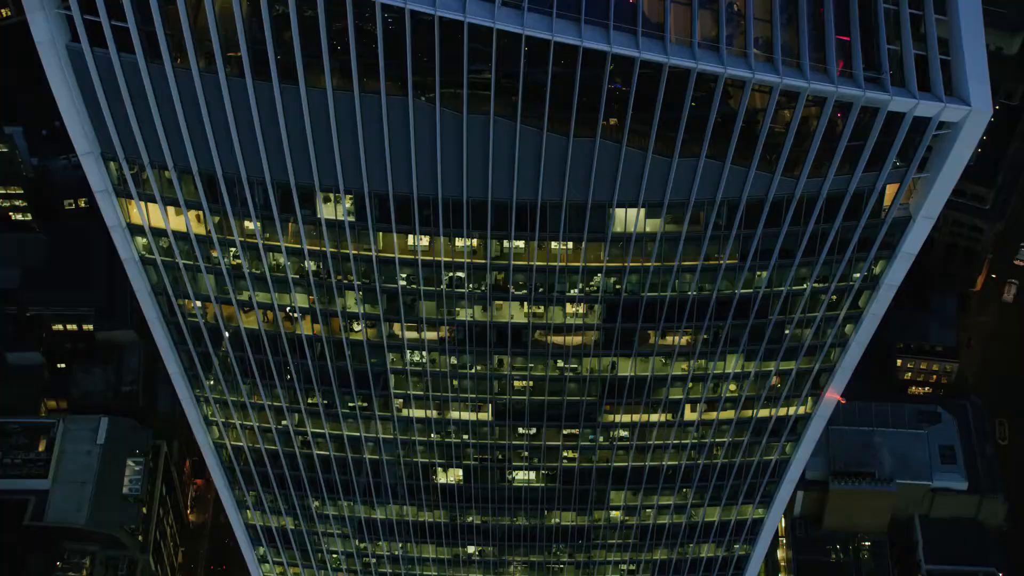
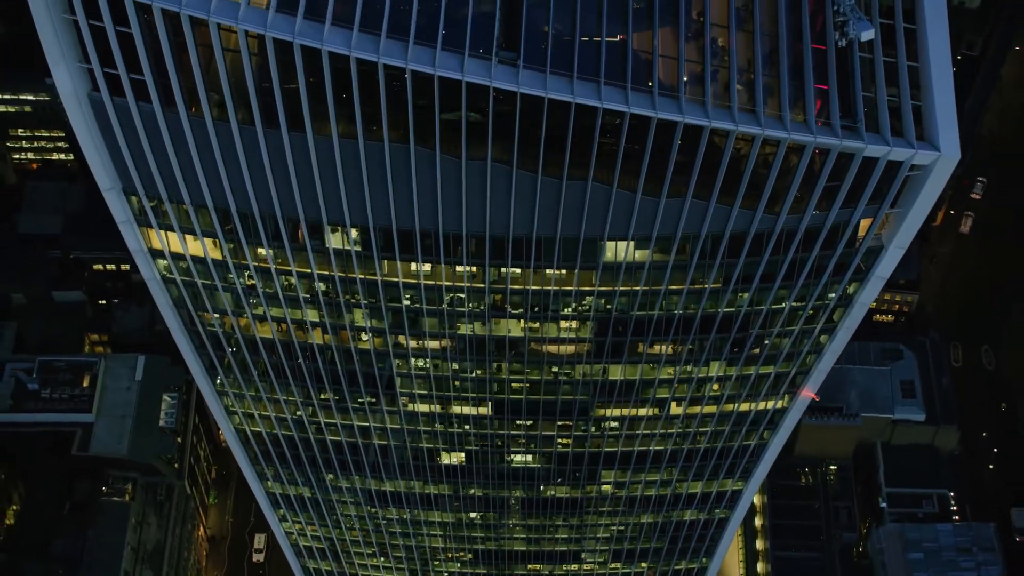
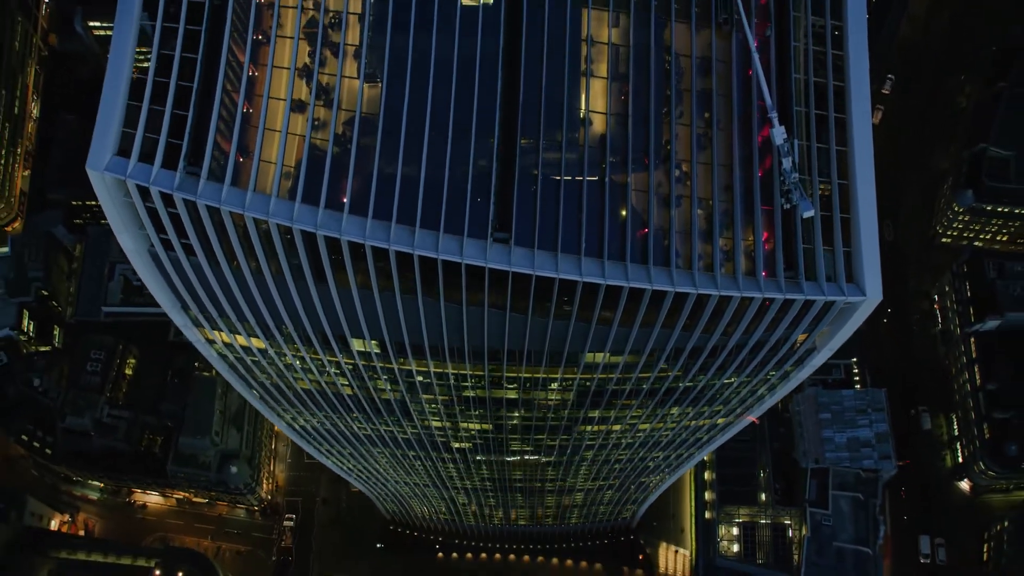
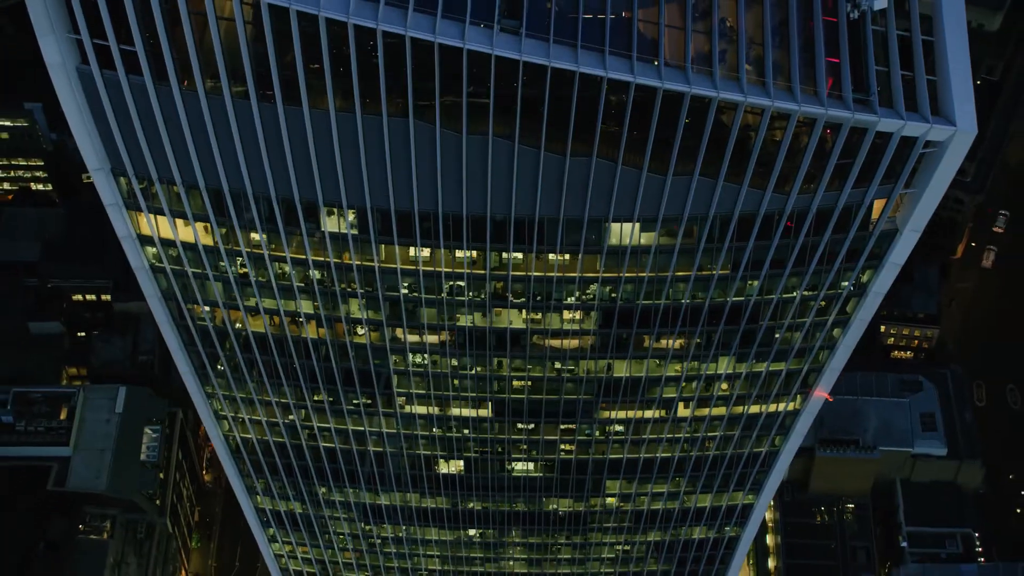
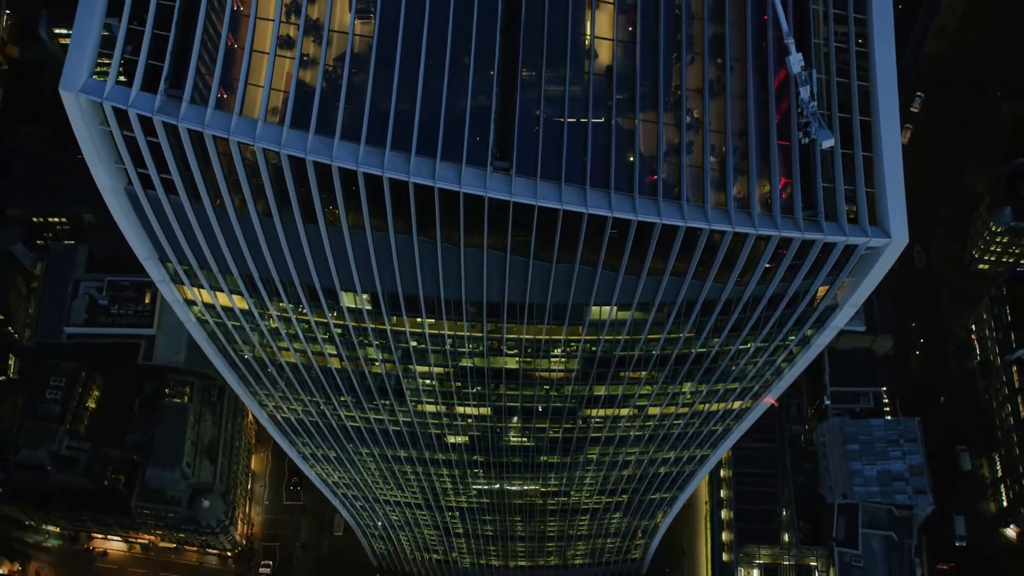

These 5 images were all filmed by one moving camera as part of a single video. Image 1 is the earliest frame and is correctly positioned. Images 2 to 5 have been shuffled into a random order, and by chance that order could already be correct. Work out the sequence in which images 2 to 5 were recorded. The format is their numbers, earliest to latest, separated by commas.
4, 2, 5, 3
